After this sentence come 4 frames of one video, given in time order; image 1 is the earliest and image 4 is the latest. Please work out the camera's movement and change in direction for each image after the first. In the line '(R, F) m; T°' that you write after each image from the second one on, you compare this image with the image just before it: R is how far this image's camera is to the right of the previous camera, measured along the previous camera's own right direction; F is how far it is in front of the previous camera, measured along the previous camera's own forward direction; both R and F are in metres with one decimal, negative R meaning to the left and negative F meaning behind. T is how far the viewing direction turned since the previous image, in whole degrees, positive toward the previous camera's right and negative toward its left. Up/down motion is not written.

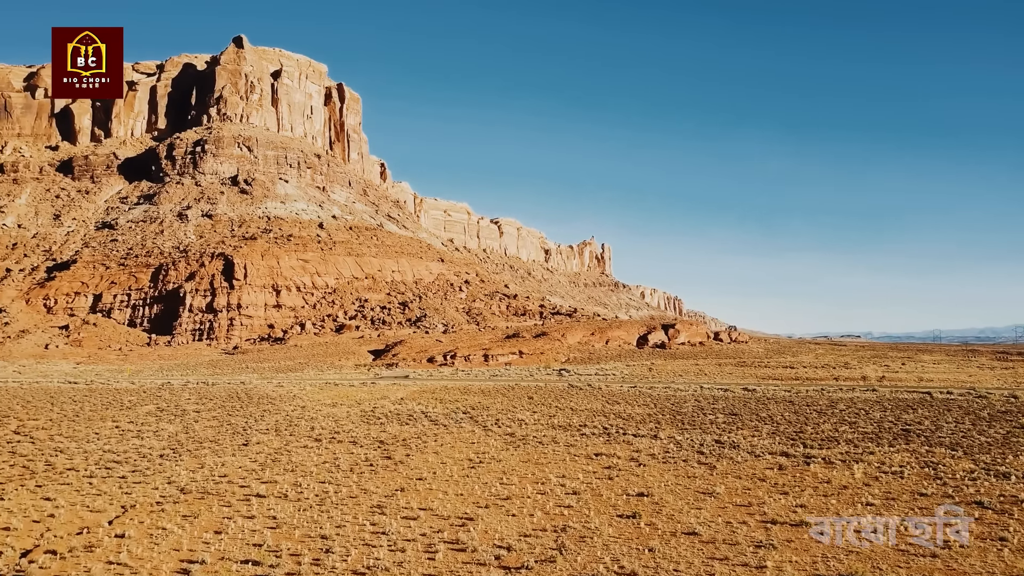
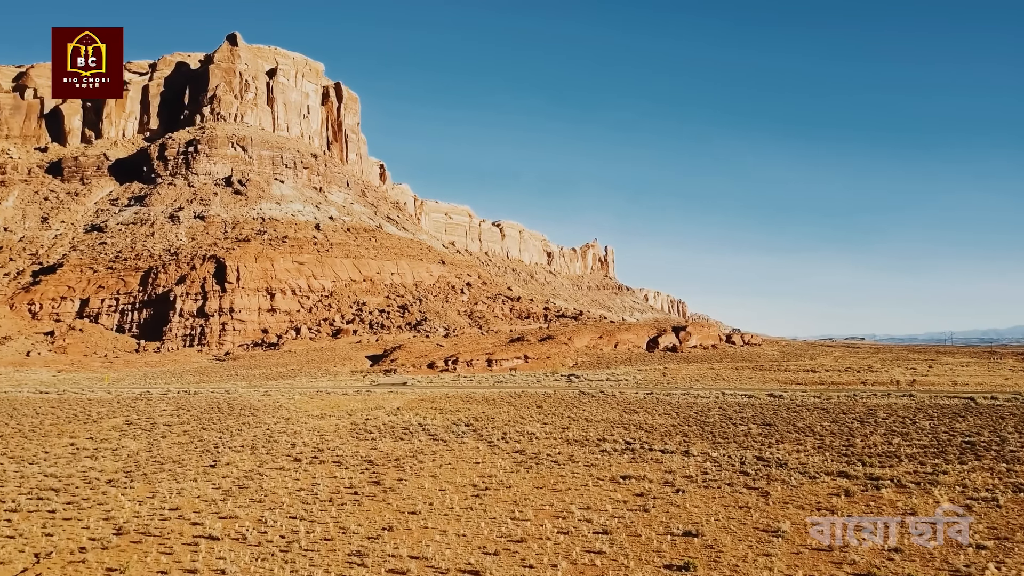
(-0.2, +2.5) m; 0°
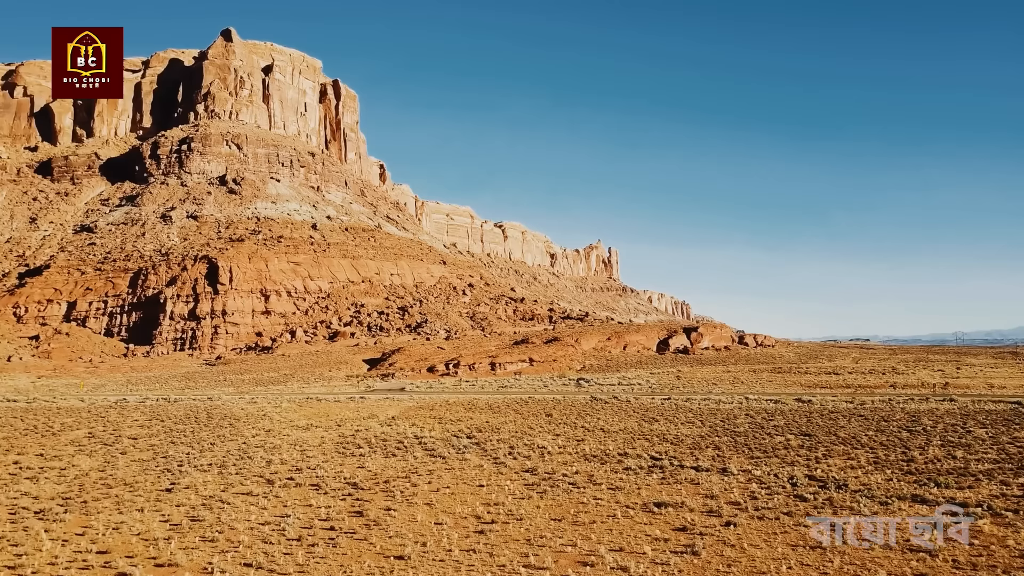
(-0.1, +2.4) m; 0°
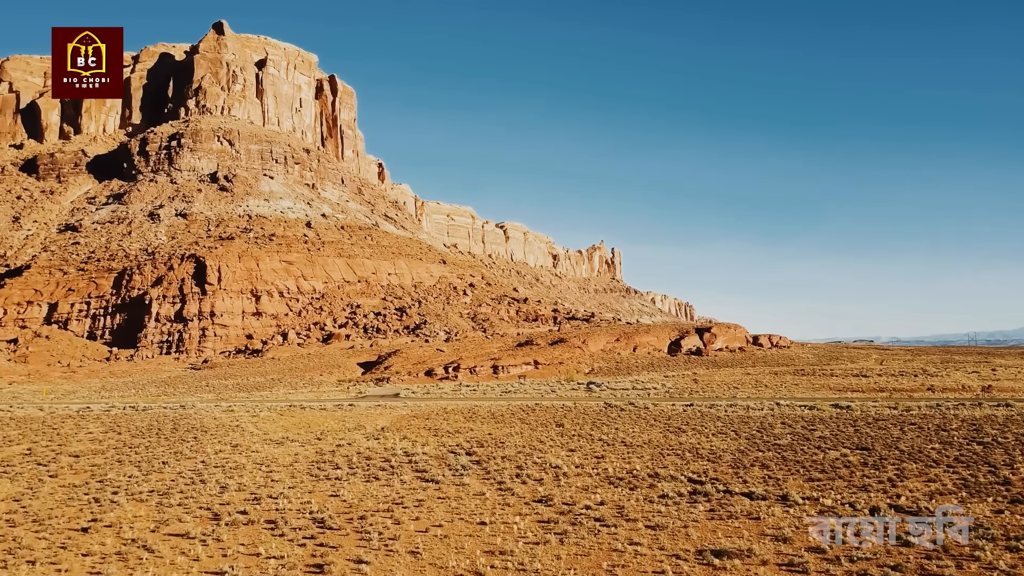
(-0.1, +2.8) m; 0°
